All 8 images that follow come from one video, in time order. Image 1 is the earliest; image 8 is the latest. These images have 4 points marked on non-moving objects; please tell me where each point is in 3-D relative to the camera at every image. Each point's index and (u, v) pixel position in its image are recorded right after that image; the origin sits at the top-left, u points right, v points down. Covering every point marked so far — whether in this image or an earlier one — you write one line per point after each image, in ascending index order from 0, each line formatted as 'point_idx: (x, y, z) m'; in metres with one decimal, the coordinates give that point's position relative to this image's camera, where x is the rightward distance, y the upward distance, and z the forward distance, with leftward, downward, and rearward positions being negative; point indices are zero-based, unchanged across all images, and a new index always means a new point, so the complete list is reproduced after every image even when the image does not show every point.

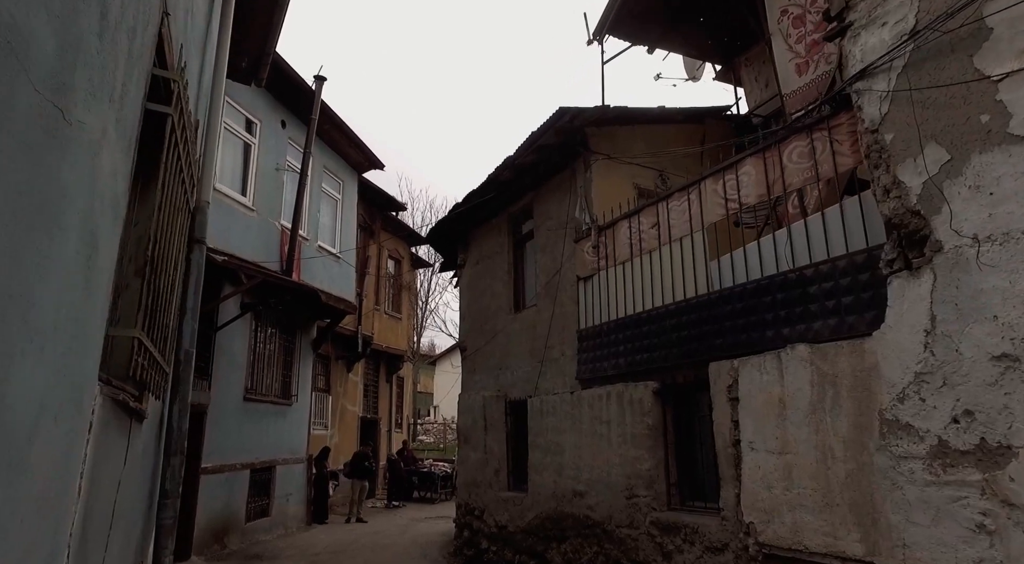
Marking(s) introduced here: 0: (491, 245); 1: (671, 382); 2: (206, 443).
0: (-0.3, +0.6, +10.5) m
1: (+1.4, -0.9, +6.0) m
2: (-4.6, -2.4, +9.9) m
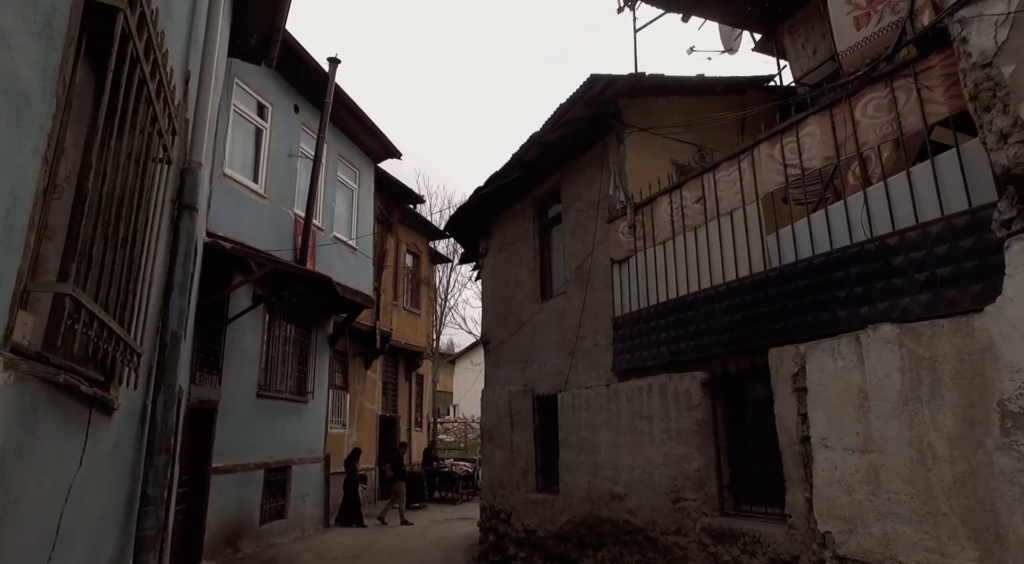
0: (+0.1, +0.8, +9.9) m
1: (+1.7, -0.7, +5.4) m
2: (-4.2, -2.3, +9.4) m
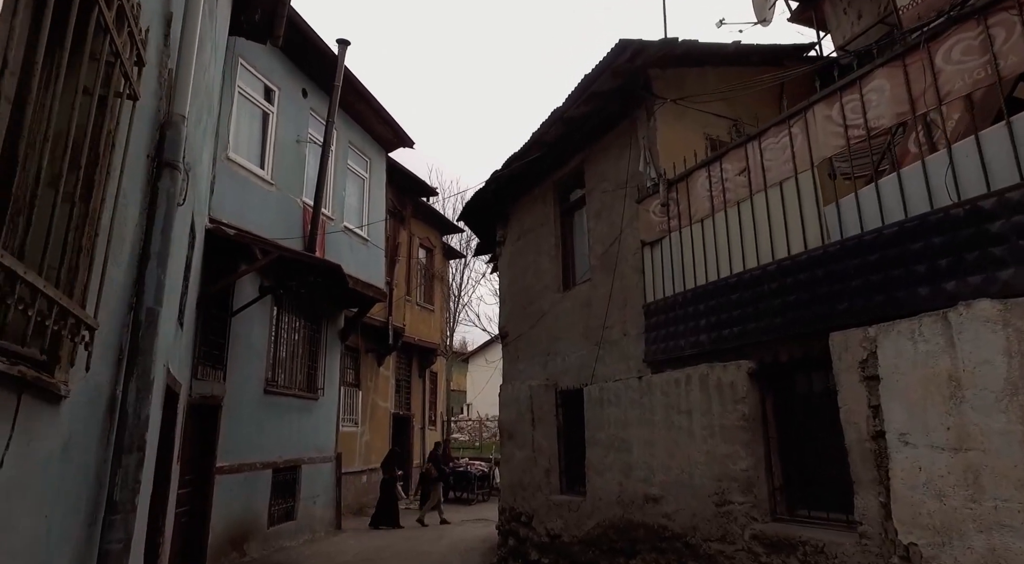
0: (+0.3, +0.9, +9.4) m
1: (+1.9, -0.6, +4.9) m
2: (-3.9, -2.1, +9.0) m
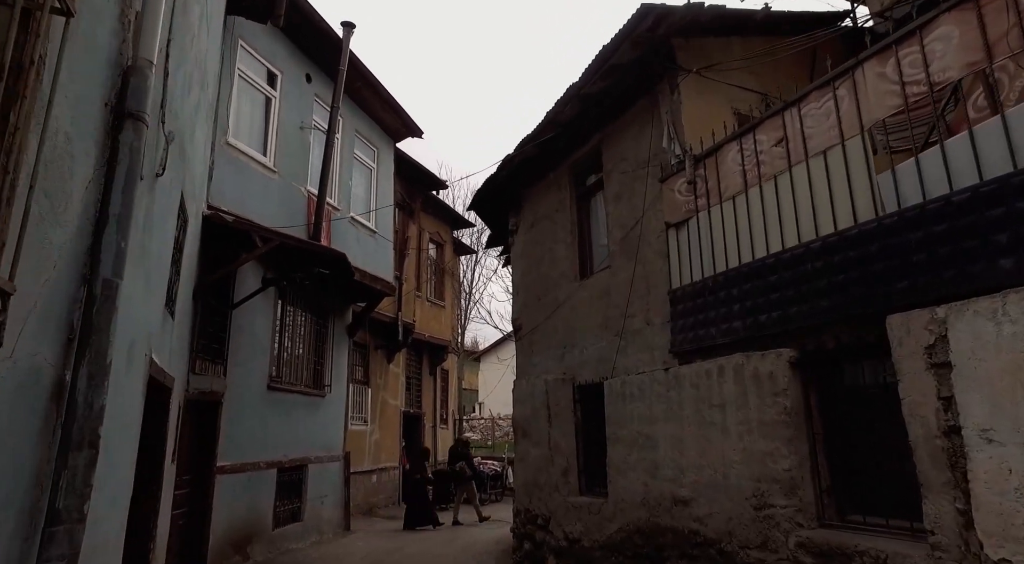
0: (+0.5, +1.1, +8.9) m
1: (+2.0, -0.4, +4.4) m
2: (-3.7, -2.0, +8.6) m
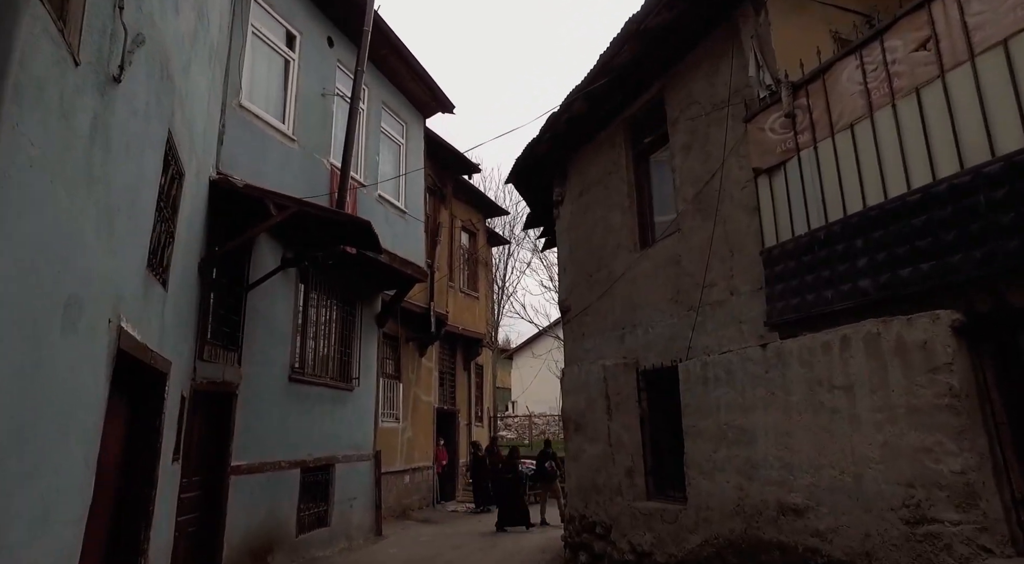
0: (+1.0, +1.4, +7.8) m
1: (+2.4, -0.1, +3.2) m
2: (-3.2, -1.8, +7.7) m
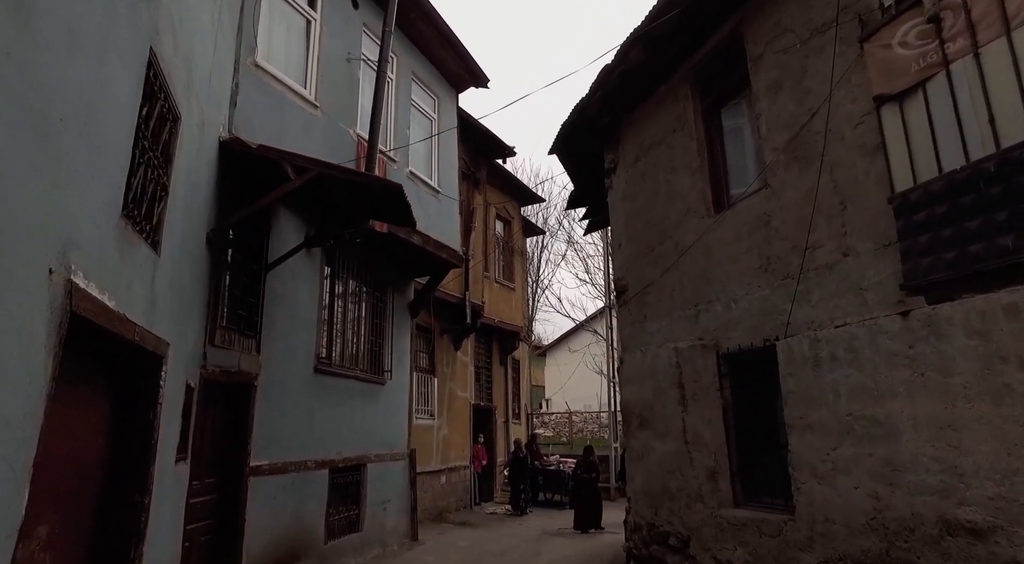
0: (+1.5, +1.6, +6.8) m
1: (+2.7, +0.2, +2.2) m
2: (-2.6, -1.5, +6.9) m
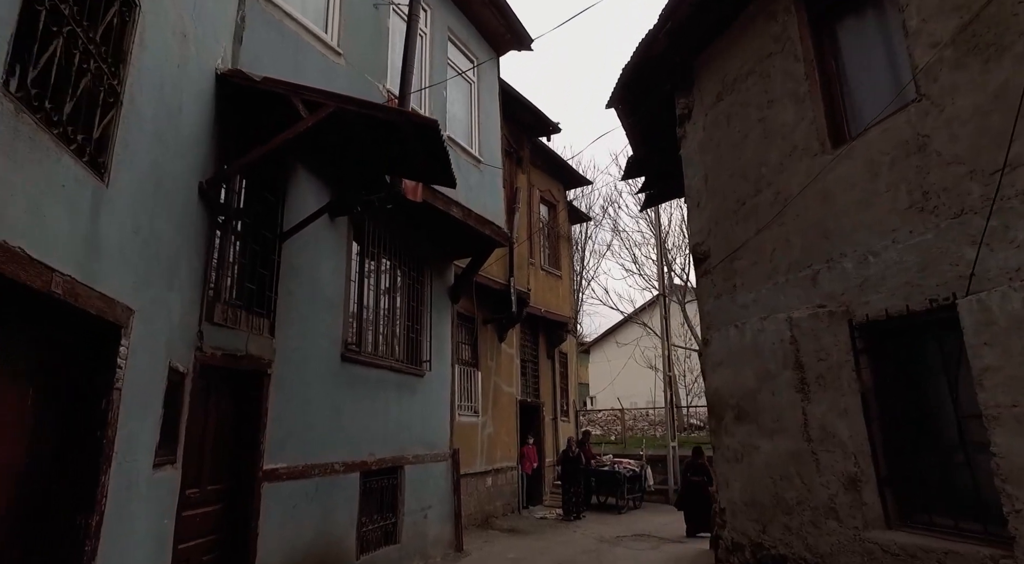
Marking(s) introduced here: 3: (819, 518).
0: (+2.0, +2.0, +5.5) m
1: (+2.9, +0.5, +0.8) m
2: (-2.1, -1.3, +5.8) m
3: (+1.9, -1.4, +4.0) m
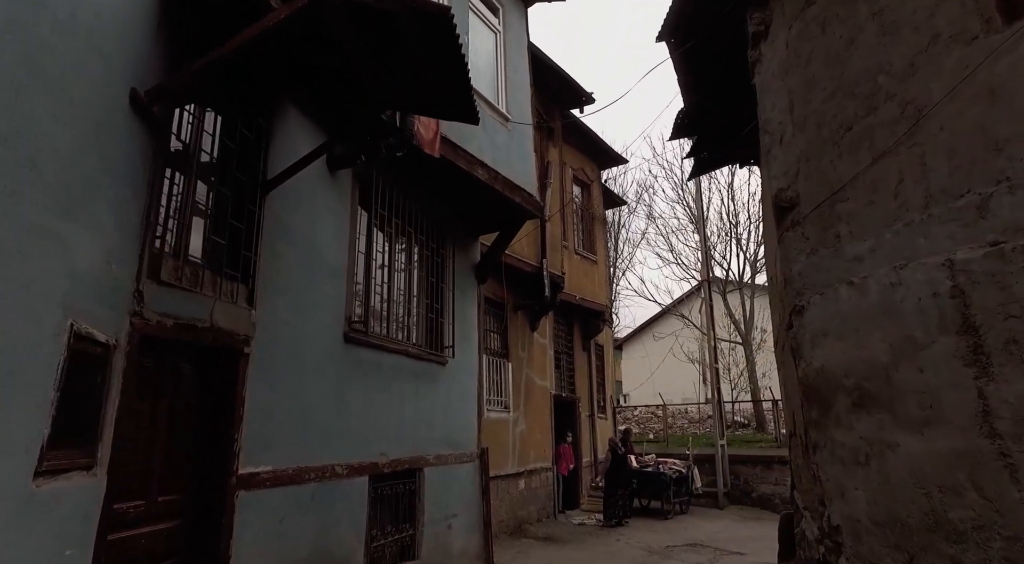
0: (+2.3, +2.3, +4.1) m
1: (+2.9, +0.8, -0.6) m
2: (-1.8, -1.0, +4.6) m
3: (+2.1, -1.1, +2.7) m
